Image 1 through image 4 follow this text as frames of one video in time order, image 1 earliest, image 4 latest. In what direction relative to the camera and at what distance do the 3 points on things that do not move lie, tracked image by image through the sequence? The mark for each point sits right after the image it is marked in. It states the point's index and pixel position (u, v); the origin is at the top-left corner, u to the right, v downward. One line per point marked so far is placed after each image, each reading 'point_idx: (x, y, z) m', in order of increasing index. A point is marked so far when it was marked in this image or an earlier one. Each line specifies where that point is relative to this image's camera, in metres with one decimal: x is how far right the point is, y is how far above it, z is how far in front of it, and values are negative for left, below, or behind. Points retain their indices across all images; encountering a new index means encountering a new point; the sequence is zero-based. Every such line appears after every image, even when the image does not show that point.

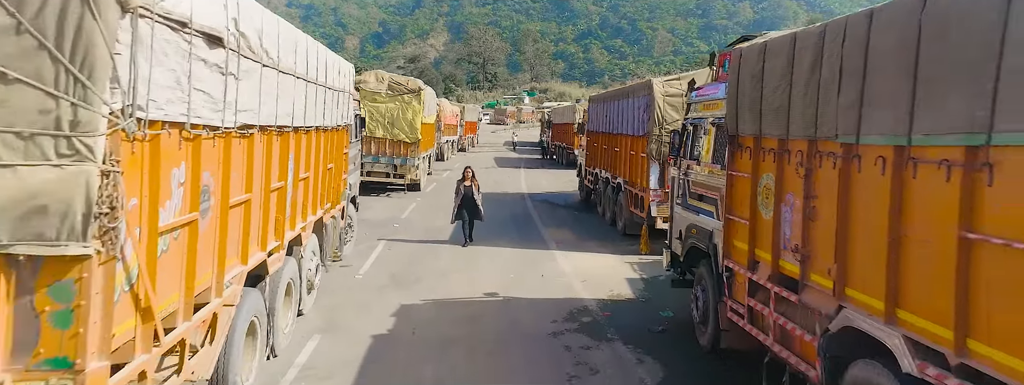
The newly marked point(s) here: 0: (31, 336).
0: (-2.1, -0.6, +3.2) m
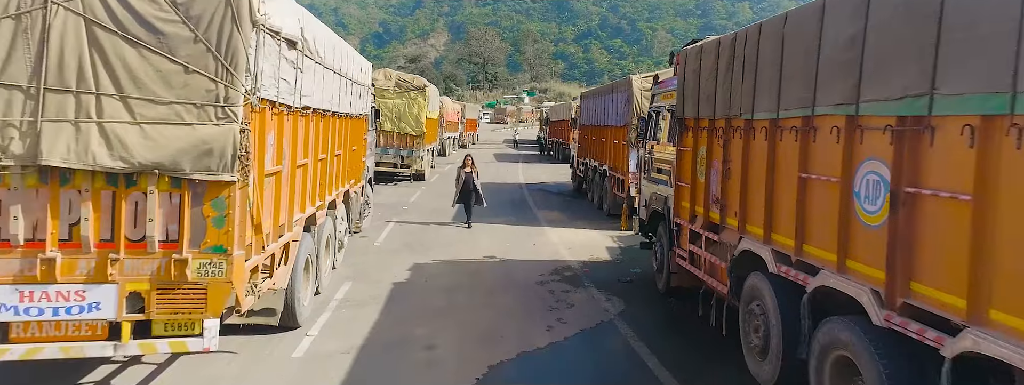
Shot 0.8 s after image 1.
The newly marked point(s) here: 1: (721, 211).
0: (-2.2, -0.3, +5.2) m
1: (+2.2, -0.2, +7.8) m
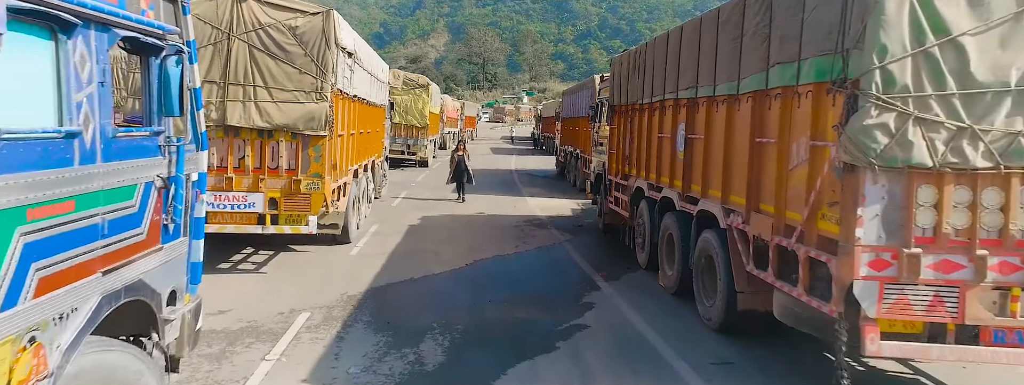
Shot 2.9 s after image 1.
0: (-2.5, +0.3, +9.1) m
1: (+1.9, +0.4, +11.8) m
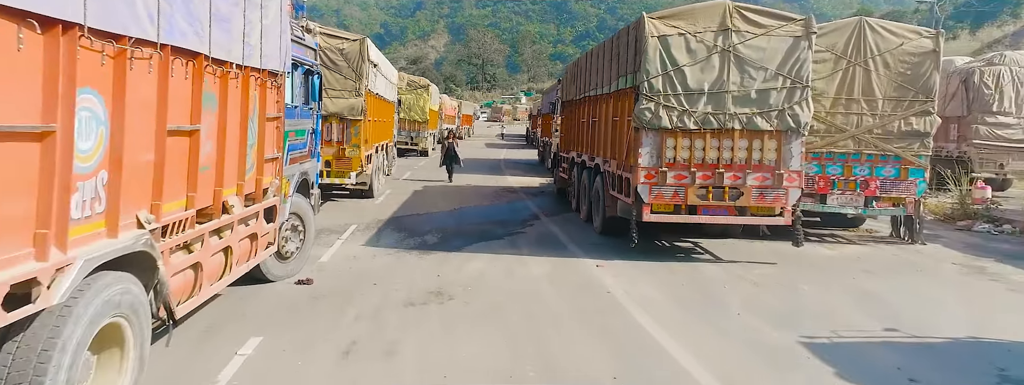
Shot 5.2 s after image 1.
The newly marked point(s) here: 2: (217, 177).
0: (-3.0, +1.0, +13.8) m
1: (+1.4, +1.0, +16.5) m
2: (-2.0, +0.1, +5.2) m
